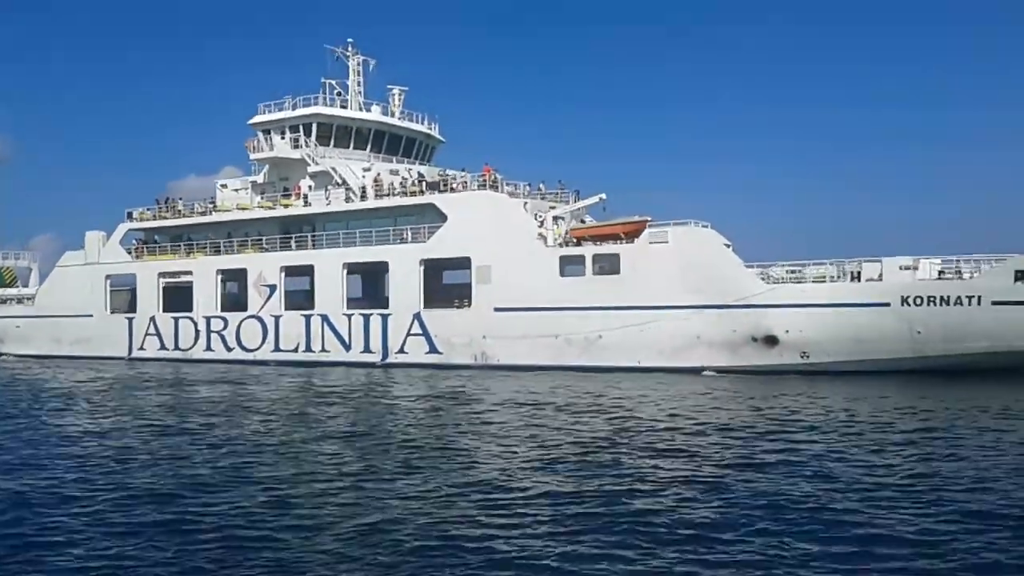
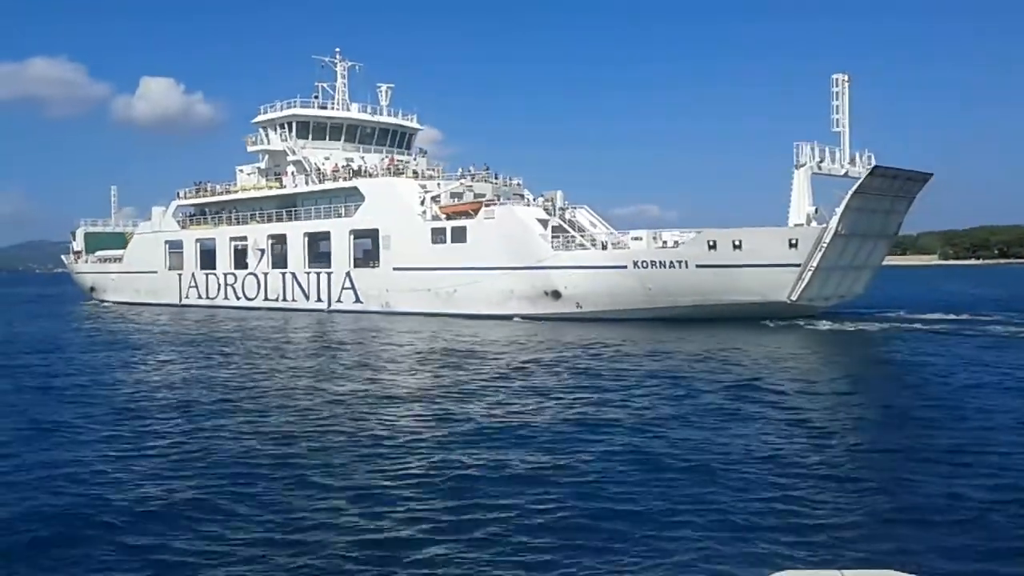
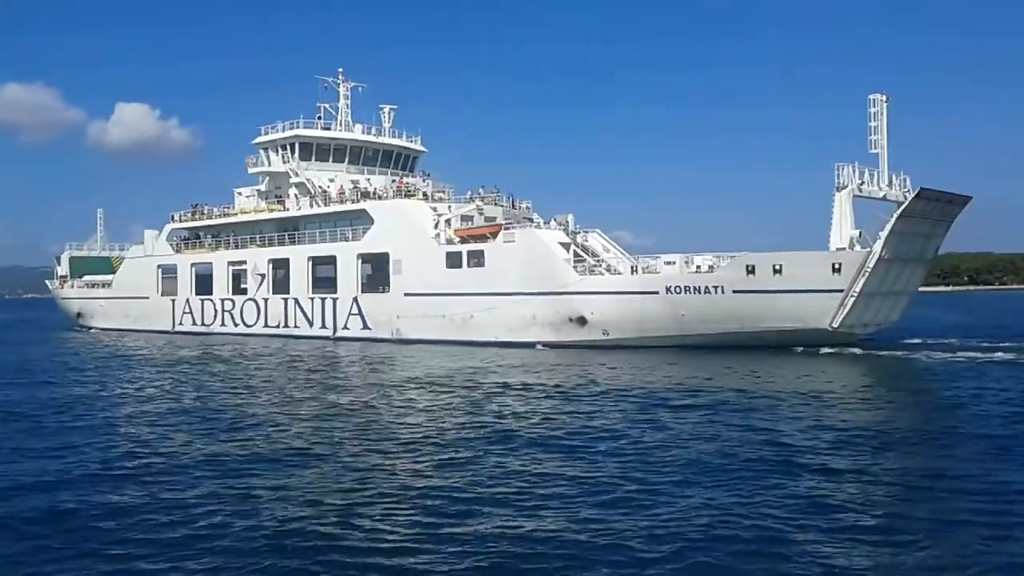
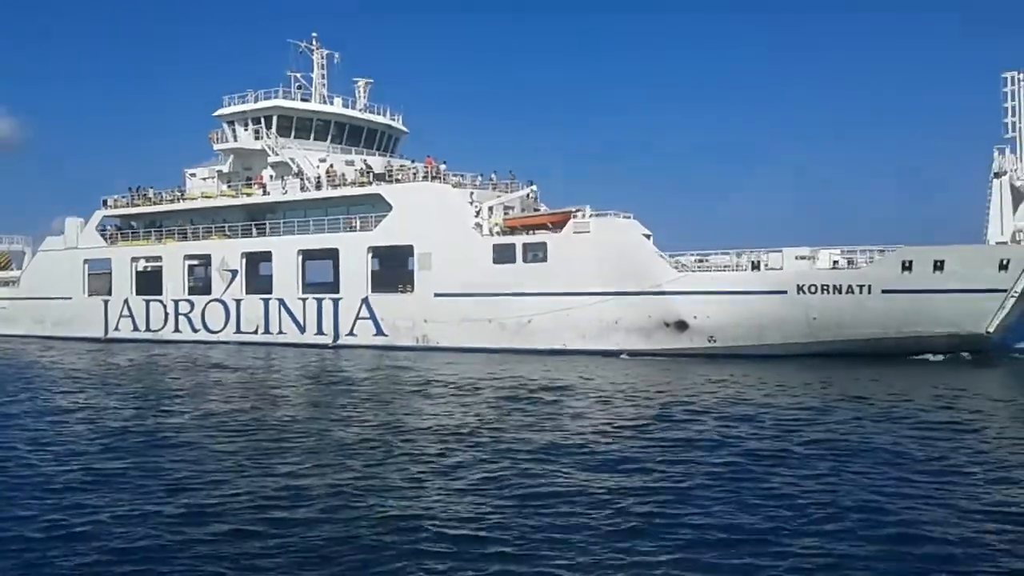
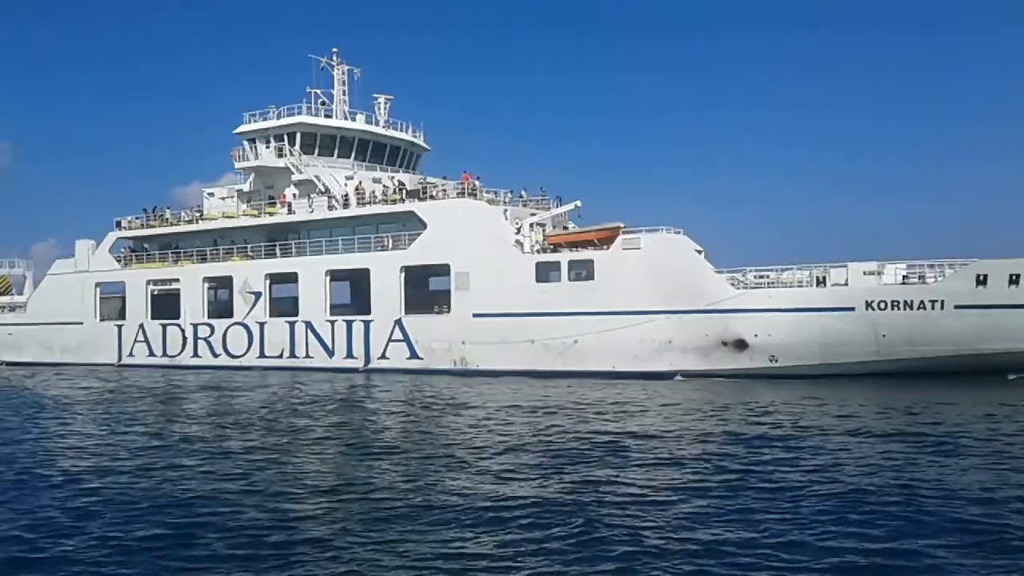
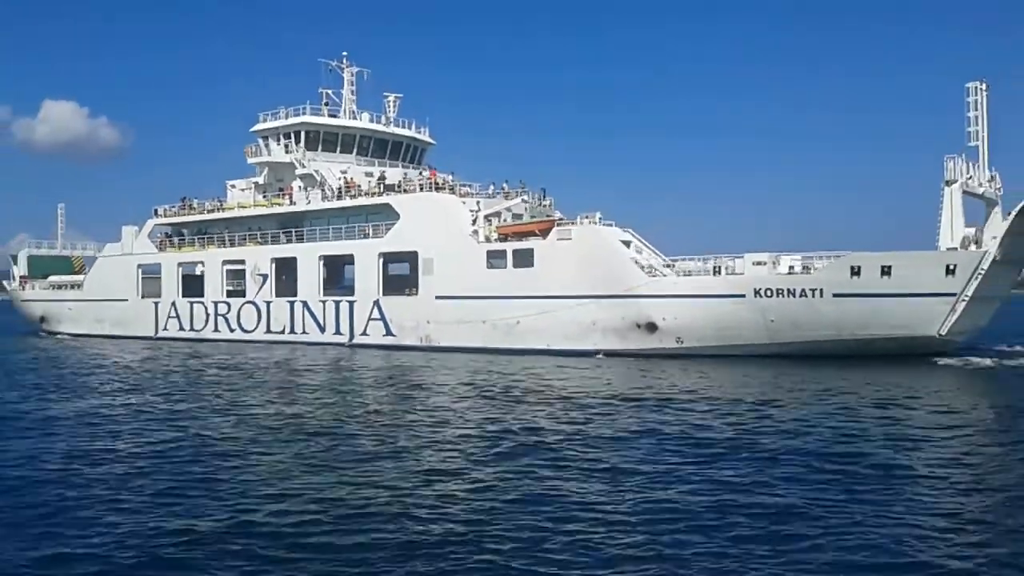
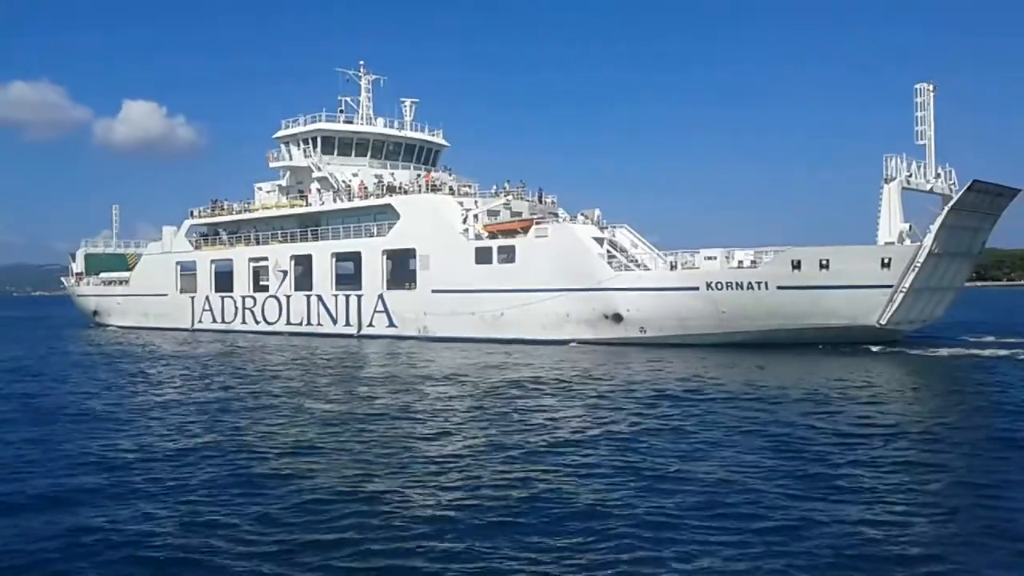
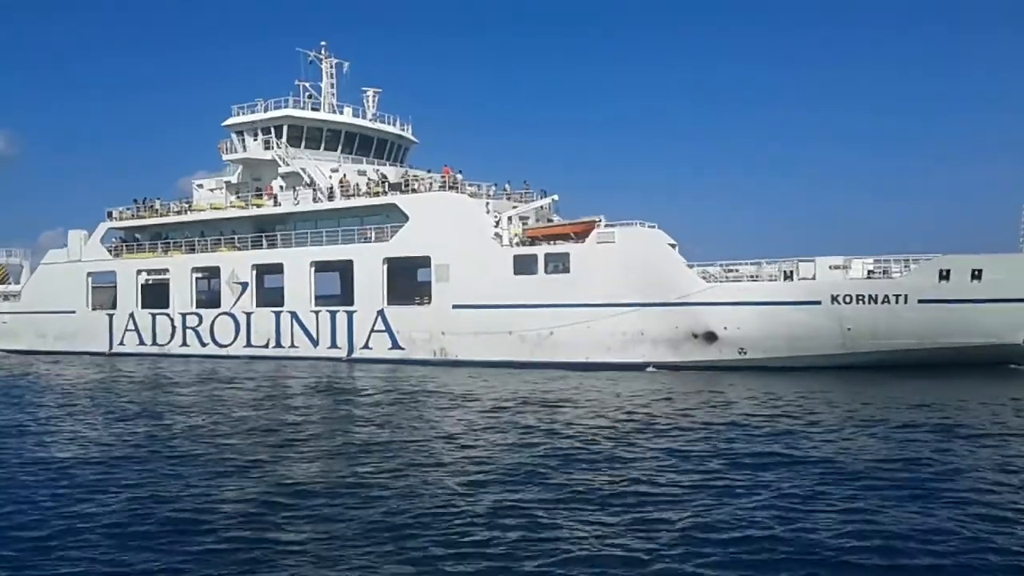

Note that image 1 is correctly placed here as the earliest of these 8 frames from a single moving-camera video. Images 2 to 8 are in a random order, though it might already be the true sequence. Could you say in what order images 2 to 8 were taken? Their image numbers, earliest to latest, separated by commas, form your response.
5, 8, 4, 6, 7, 3, 2
